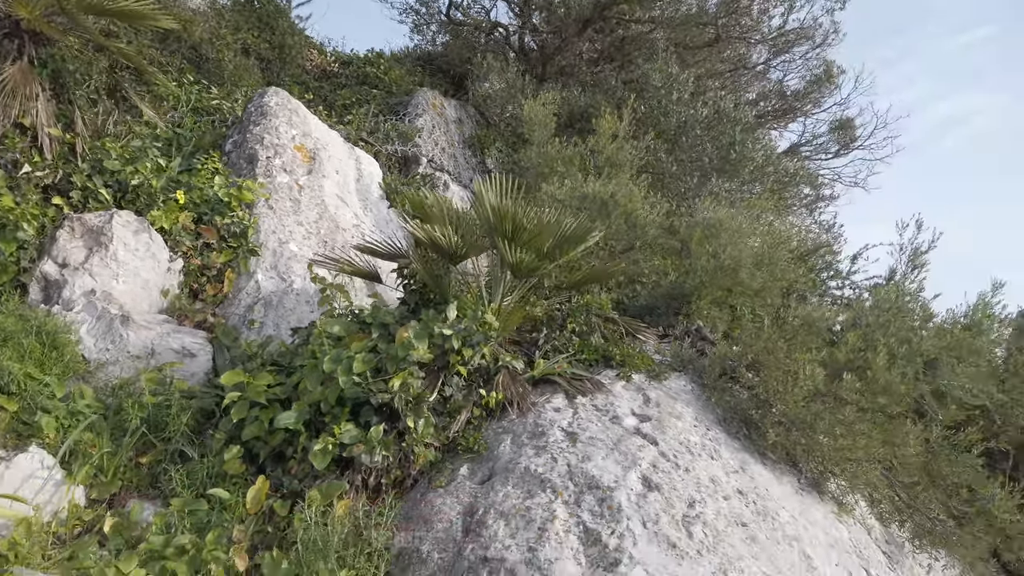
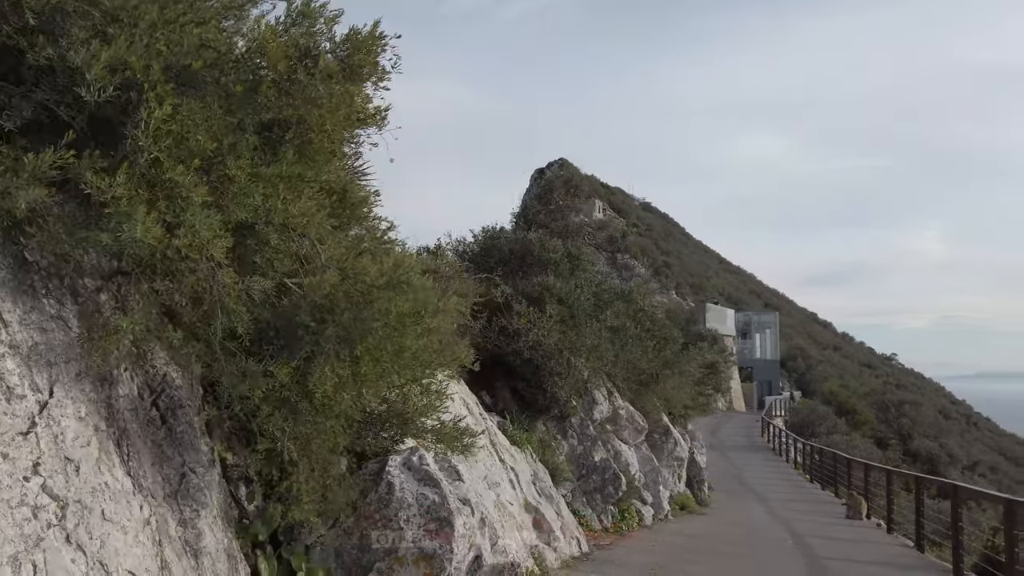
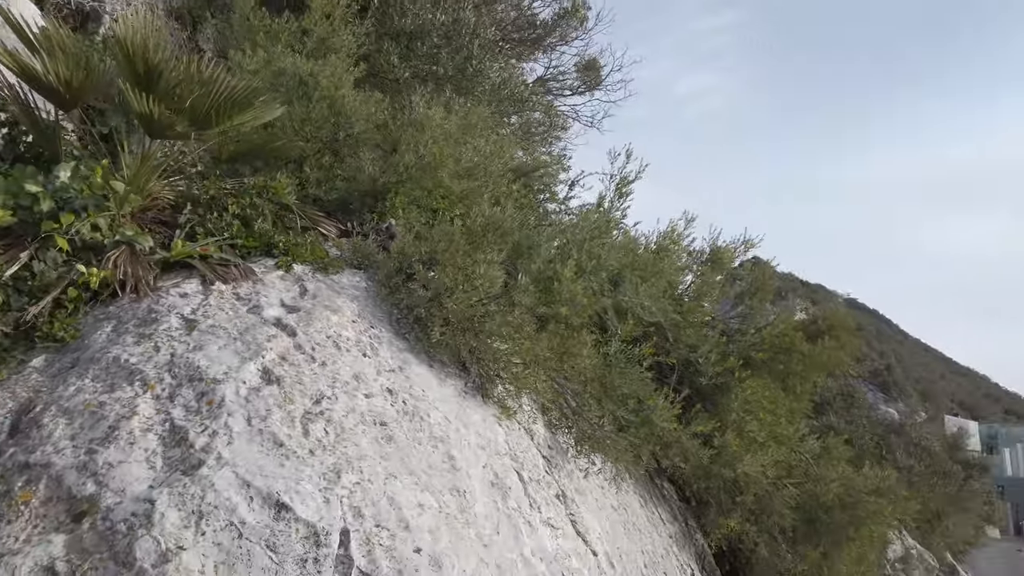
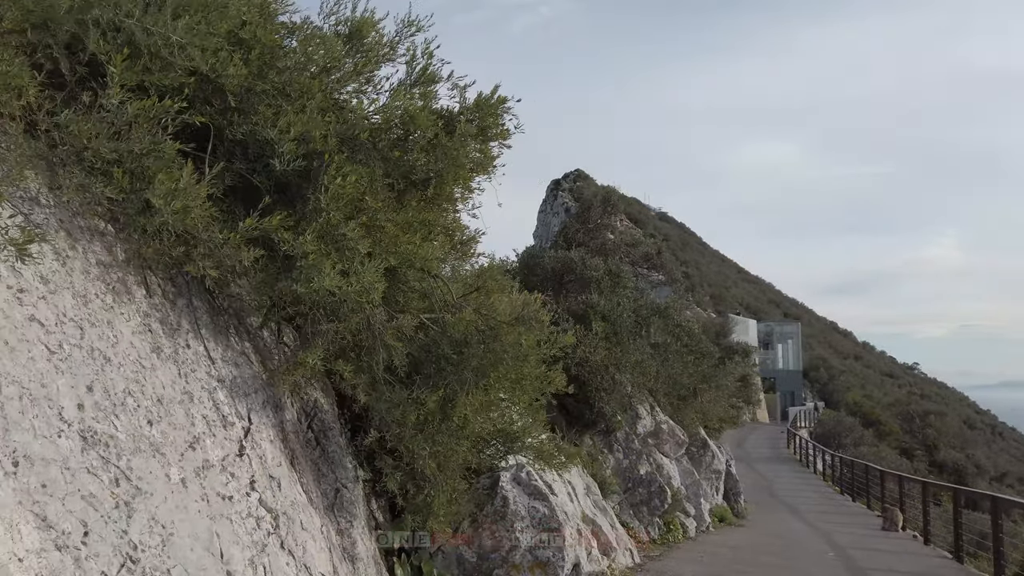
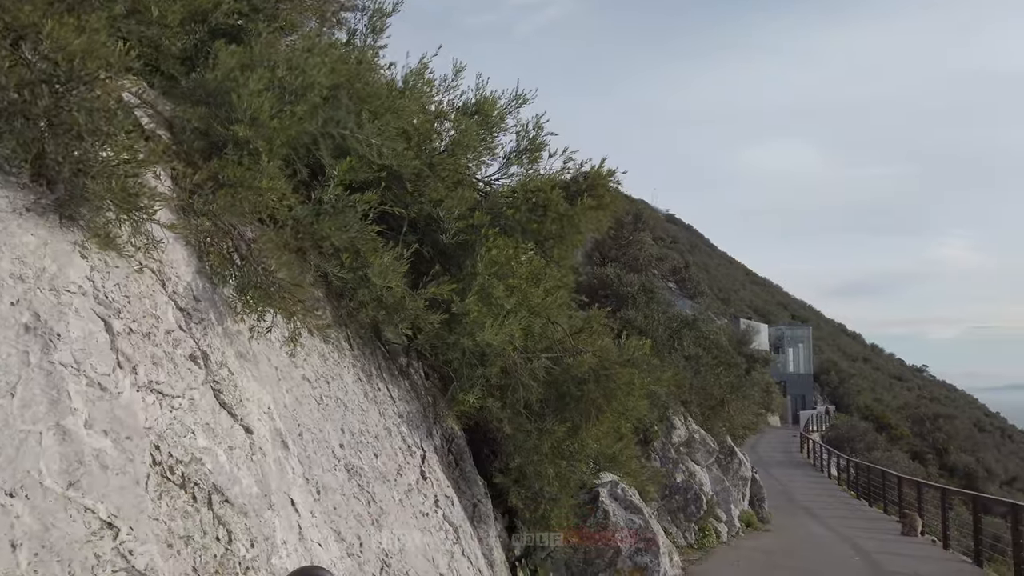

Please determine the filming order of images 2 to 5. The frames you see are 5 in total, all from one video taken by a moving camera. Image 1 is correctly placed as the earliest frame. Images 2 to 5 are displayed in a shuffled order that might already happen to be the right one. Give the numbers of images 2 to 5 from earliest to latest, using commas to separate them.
3, 5, 4, 2
